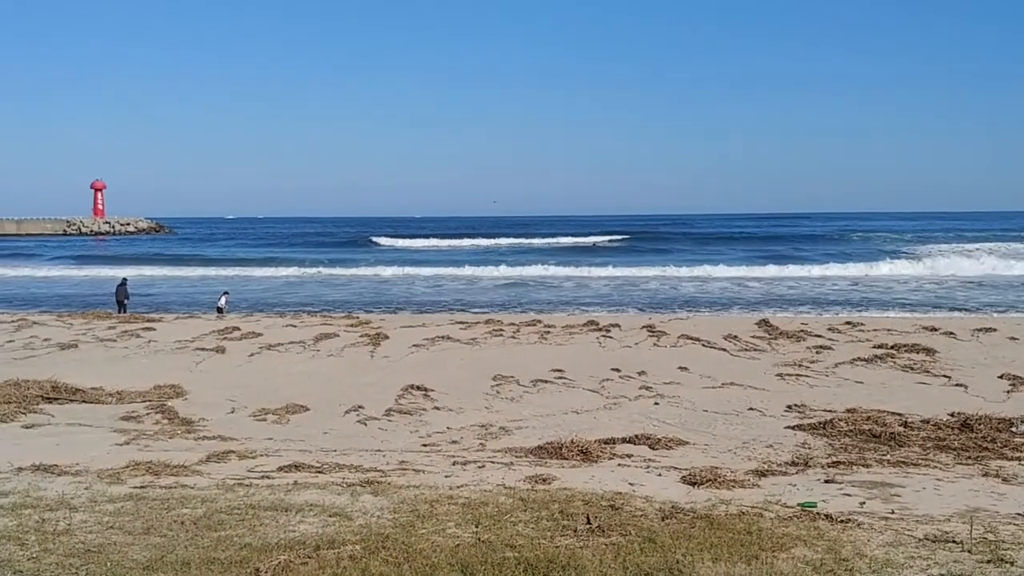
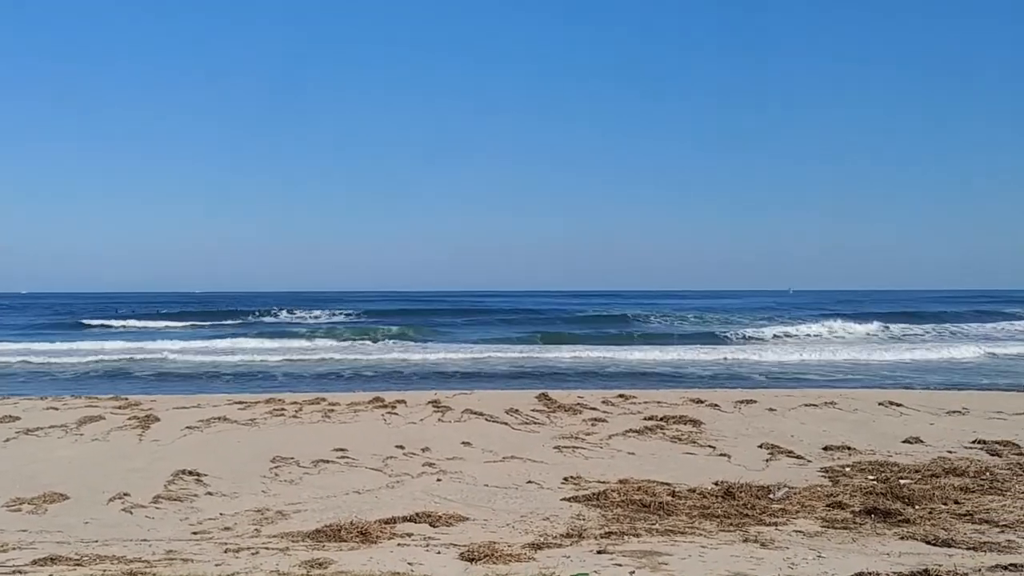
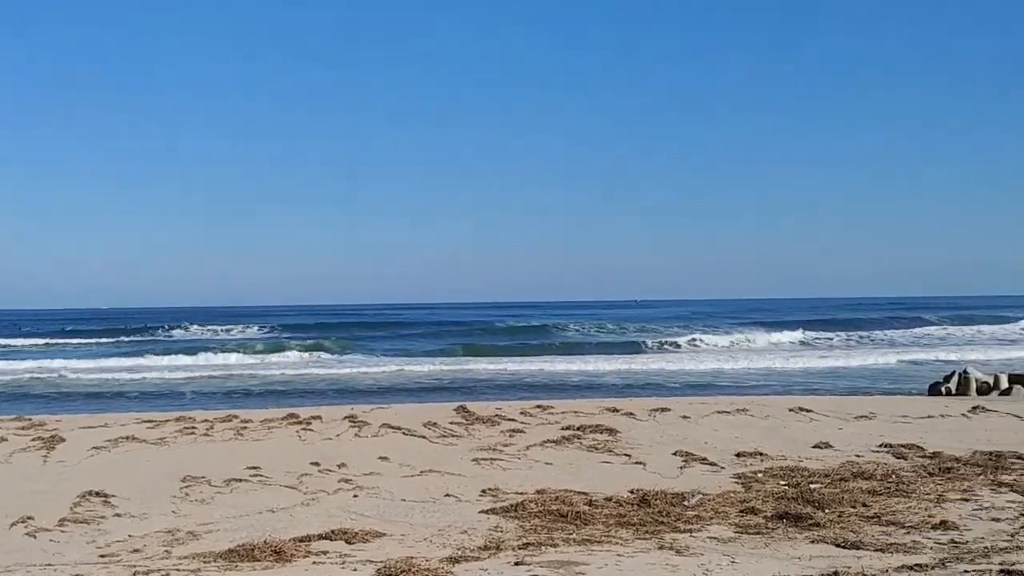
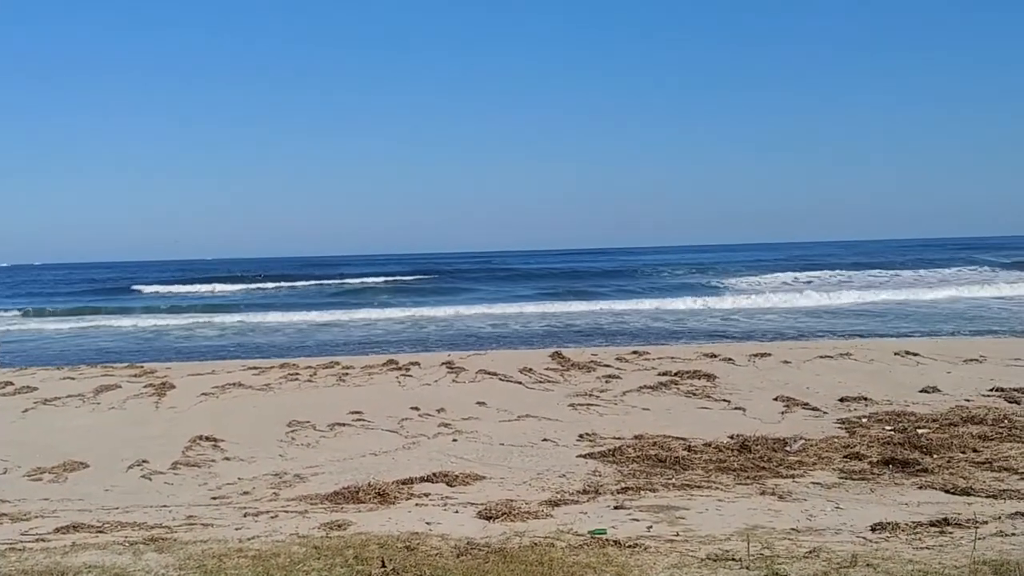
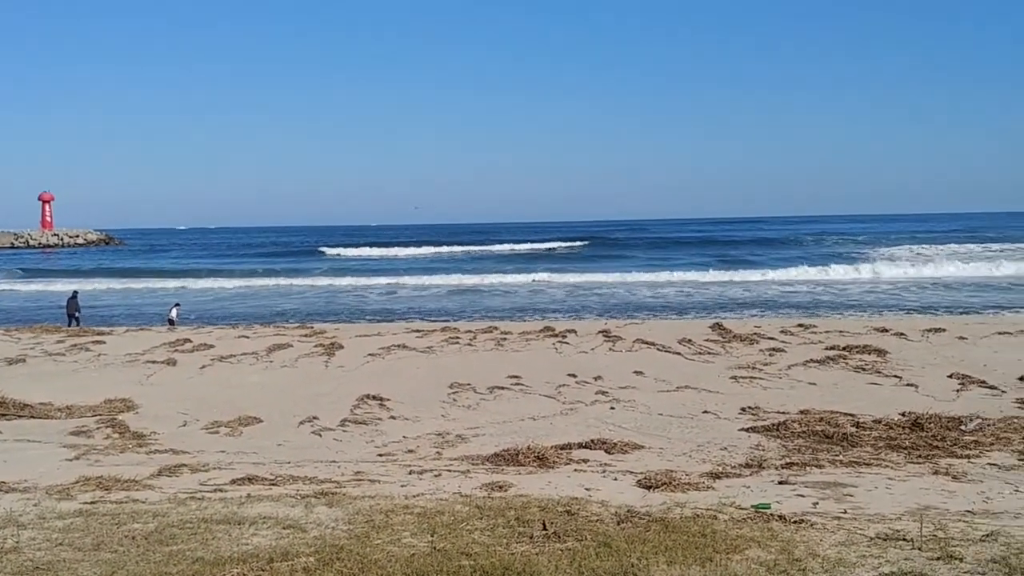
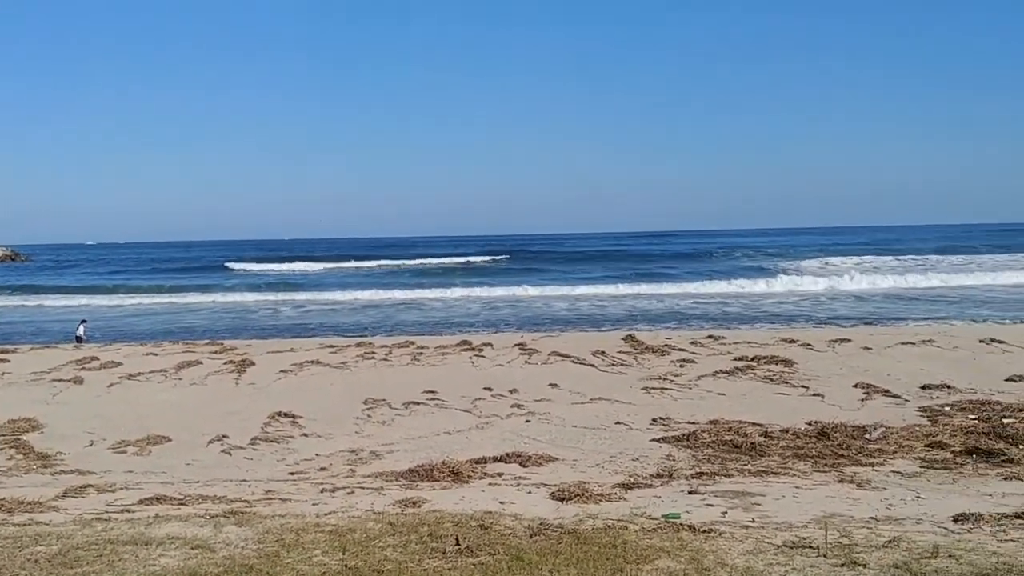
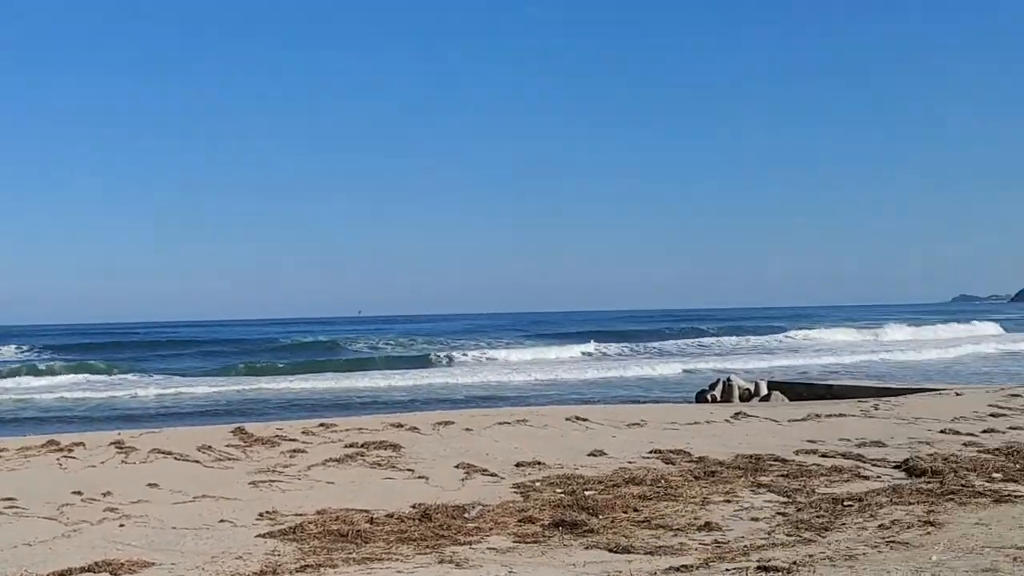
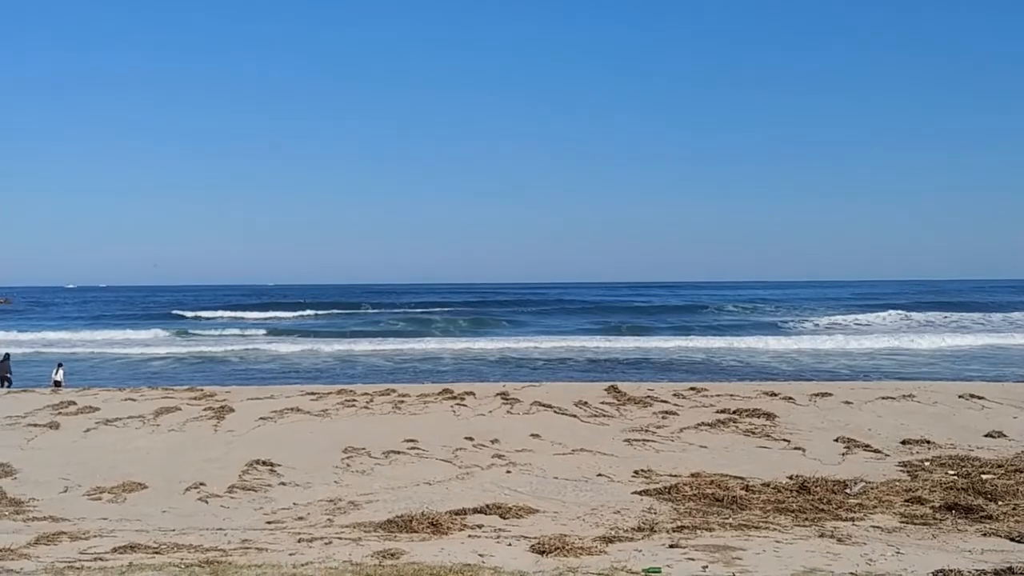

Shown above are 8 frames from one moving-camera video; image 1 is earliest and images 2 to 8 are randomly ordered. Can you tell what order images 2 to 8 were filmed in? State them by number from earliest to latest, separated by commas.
5, 6, 4, 8, 2, 3, 7
